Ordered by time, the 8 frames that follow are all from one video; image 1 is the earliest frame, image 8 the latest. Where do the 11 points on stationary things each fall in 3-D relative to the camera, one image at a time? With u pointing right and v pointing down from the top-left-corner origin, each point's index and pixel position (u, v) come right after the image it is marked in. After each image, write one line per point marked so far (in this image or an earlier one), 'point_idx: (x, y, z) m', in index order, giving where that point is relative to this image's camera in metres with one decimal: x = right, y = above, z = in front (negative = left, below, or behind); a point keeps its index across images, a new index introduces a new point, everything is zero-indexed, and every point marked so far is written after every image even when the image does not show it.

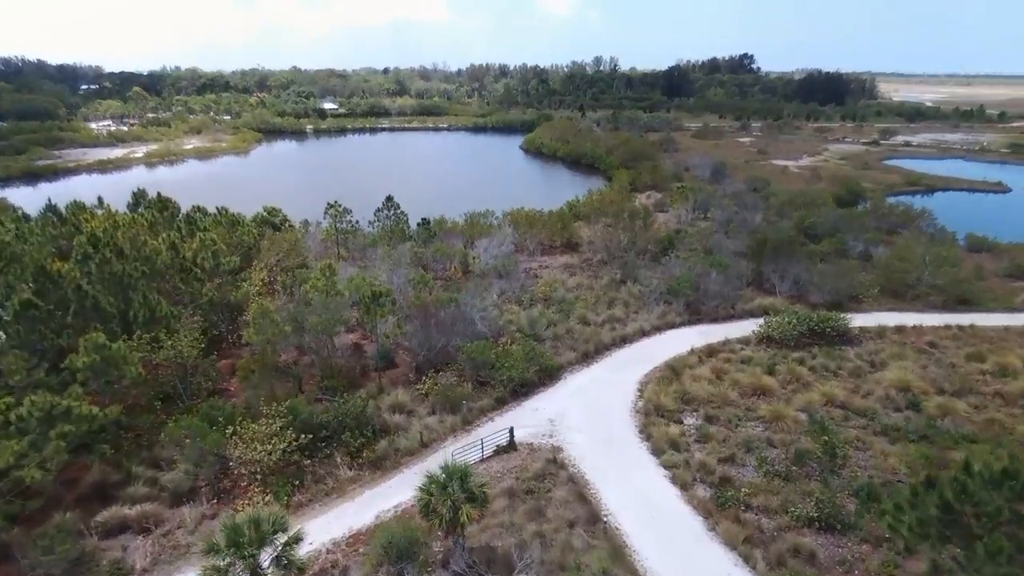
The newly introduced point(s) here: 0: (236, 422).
0: (-6.7, -3.3, +15.4) m
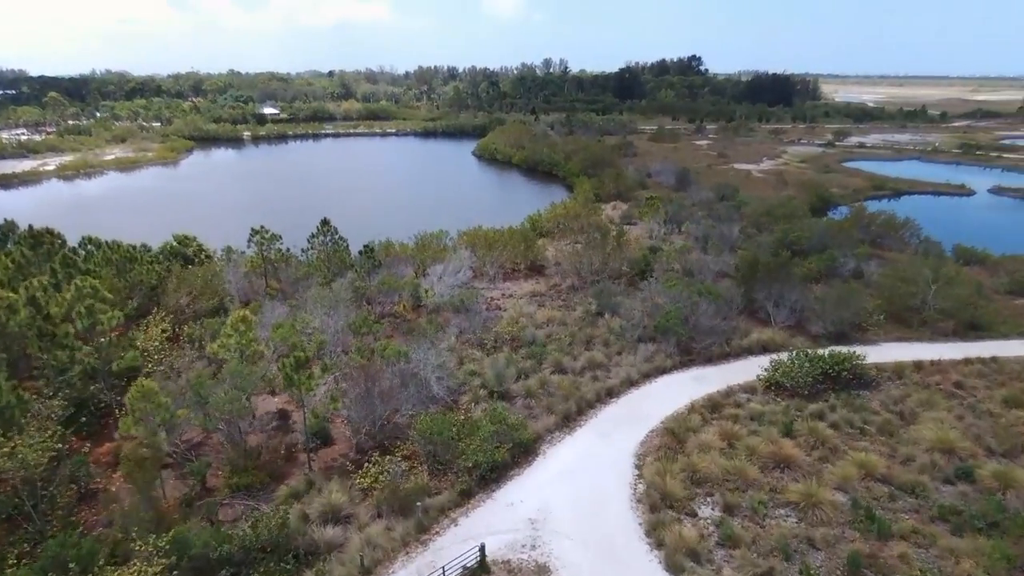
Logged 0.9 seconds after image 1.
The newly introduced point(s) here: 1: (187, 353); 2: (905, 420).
0: (-7.2, -4.8, +11.0) m
1: (-9.7, -1.9, +18.8) m
2: (+10.6, -3.6, +17.2) m
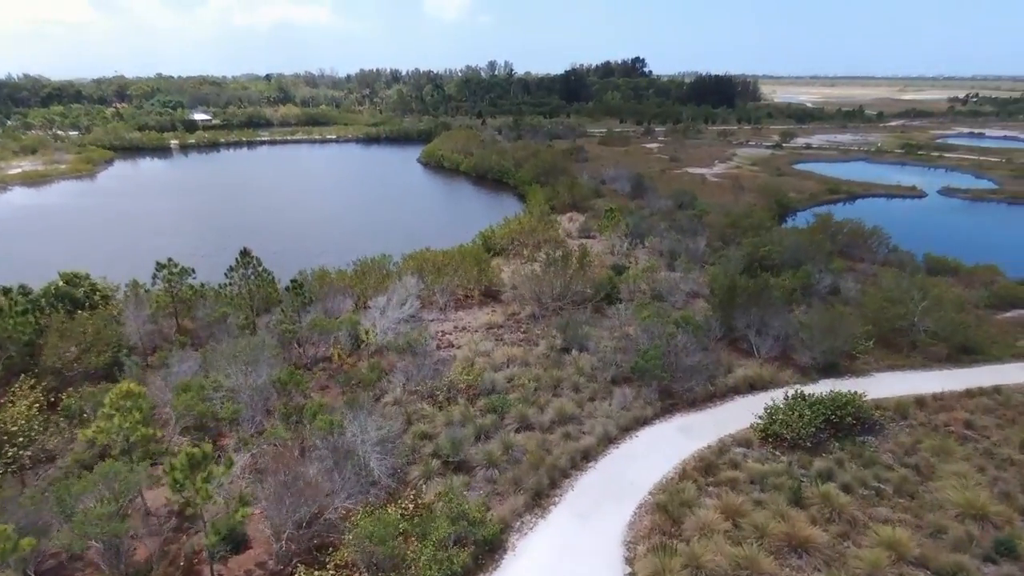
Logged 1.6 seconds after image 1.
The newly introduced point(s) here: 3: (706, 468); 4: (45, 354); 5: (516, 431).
0: (-7.6, -6.2, +7.5) m
1: (-10.7, -3.4, +15.1) m
2: (+9.7, -4.4, +15.0) m
3: (+4.6, -4.3, +15.2) m
4: (-13.2, -1.9, +18.0) m
5: (+0.1, -3.8, +17.0) m
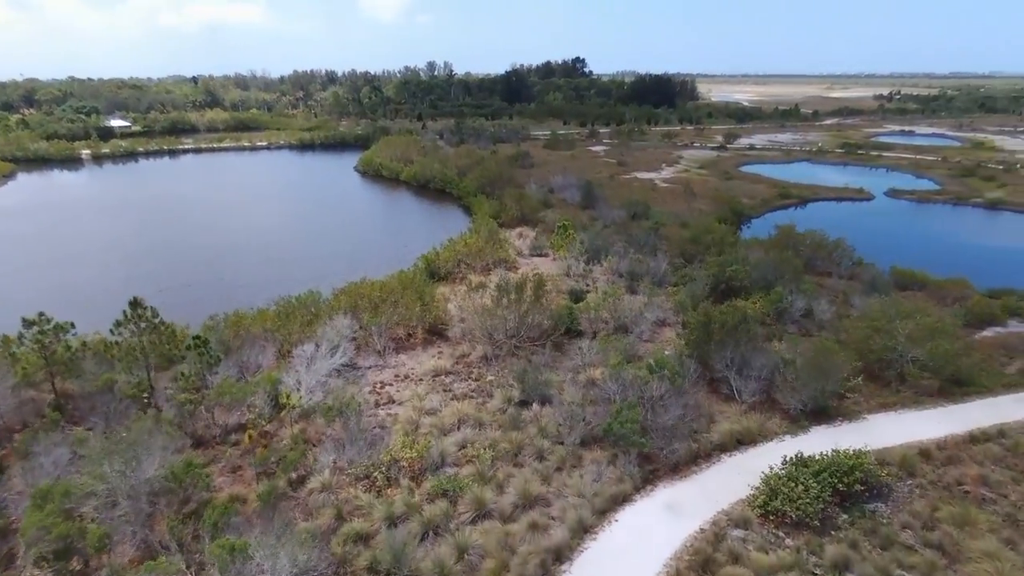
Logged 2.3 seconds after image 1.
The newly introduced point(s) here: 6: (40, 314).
0: (-7.7, -7.7, +3.9) m
1: (-11.5, -5.1, +11.2) m
2: (+8.9, -5.4, +12.9) m
3: (+3.8, -5.5, +12.7) m
4: (-14.3, -3.7, +13.9) m
5: (-0.9, -5.1, +14.0) m
6: (-13.8, -0.8, +18.5) m
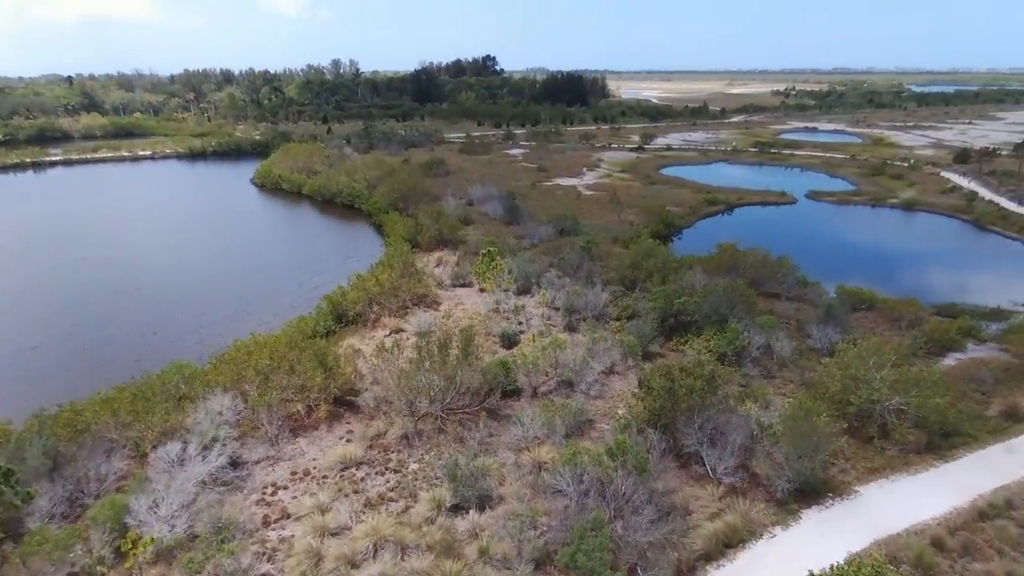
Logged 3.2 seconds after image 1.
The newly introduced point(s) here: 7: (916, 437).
0: (-7.2, -9.9, -0.8) m
1: (-12.0, -7.4, +5.9) m
2: (+8.0, -6.8, +10.1) m
3: (+3.0, -7.1, +9.3) m
4: (-15.2, -6.1, +8.2) m
5: (-1.9, -7.0, +10.1) m
6: (-15.3, -3.2, +12.9) m
7: (+11.1, -4.1, +17.4) m
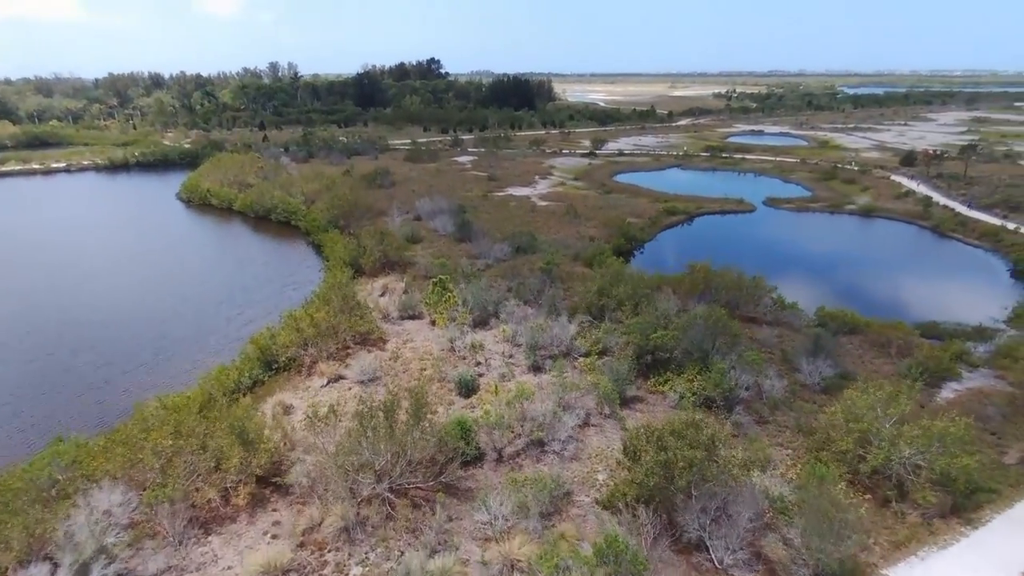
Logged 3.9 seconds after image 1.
0: (-6.4, -11.3, -4.4) m
1: (-11.8, -9.0, +2.0) m
2: (+7.8, -7.8, +7.7) m
3: (+2.9, -8.2, +6.5) m
4: (-15.2, -7.7, +4.0) m
5: (-2.0, -8.2, +6.9) m
6: (-15.8, -4.9, +8.6) m
7: (+10.2, -5.0, +15.2) m
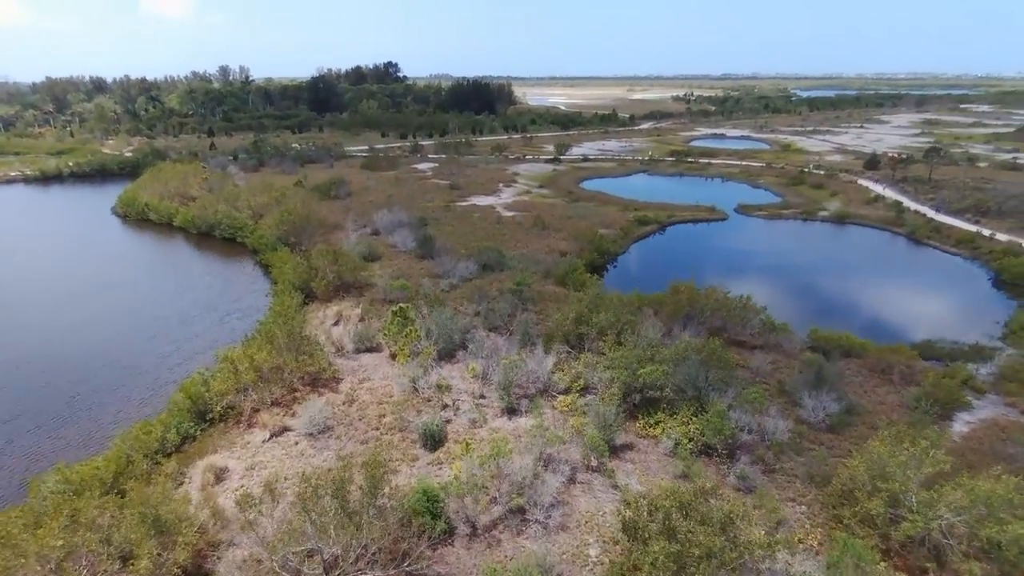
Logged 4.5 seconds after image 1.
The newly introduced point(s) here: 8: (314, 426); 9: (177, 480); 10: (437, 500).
0: (-5.5, -12.3, -7.3) m
1: (-11.4, -10.1, -1.3) m
2: (+7.8, -8.6, +5.5) m
3: (+3.0, -9.1, +4.0) m
4: (-14.9, -9.0, +0.5) m
5: (-1.9, -9.2, +4.2) m
6: (-15.8, -6.2, +5.1) m
7: (+9.8, -5.8, +13.2) m
8: (-5.9, -4.1, +18.9) m
9: (-8.6, -4.6, +16.5) m
10: (-1.8, -4.9, +15.2) m
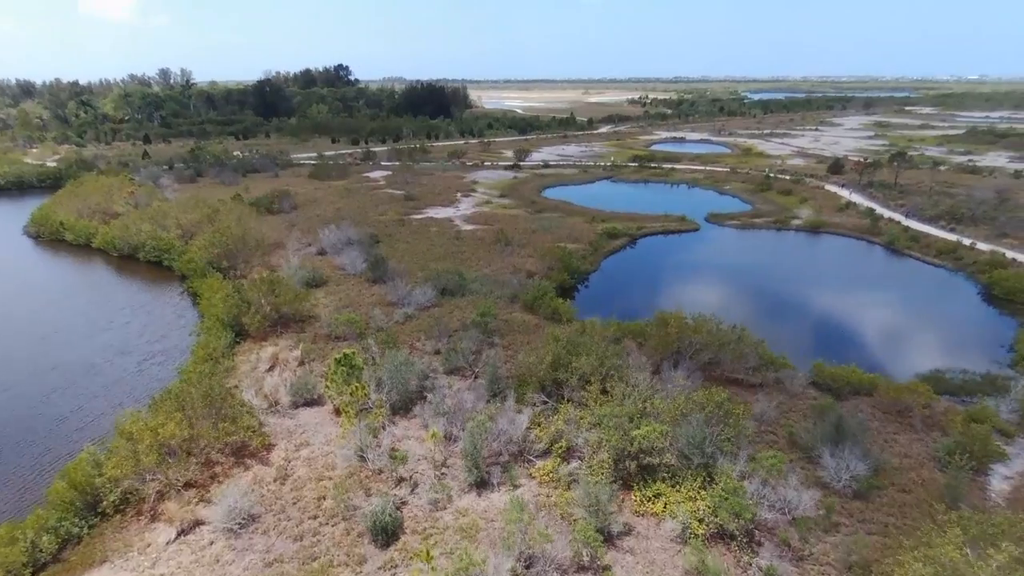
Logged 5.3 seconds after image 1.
0: (-4.4, -13.5, -11.1) m
1: (-10.6, -11.5, -5.5) m
2: (+8.1, -9.6, +2.6) m
3: (+3.4, -10.2, +0.8) m
4: (-14.3, -10.4, -3.9) m
5: (-1.5, -10.4, +0.6) m
6: (-15.5, -7.7, +0.7) m
7: (+9.4, -6.8, +10.4) m
8: (-6.6, -5.5, +15.0) m
9: (-9.1, -6.0, +12.5) m
10: (-2.2, -6.2, +11.6) m
